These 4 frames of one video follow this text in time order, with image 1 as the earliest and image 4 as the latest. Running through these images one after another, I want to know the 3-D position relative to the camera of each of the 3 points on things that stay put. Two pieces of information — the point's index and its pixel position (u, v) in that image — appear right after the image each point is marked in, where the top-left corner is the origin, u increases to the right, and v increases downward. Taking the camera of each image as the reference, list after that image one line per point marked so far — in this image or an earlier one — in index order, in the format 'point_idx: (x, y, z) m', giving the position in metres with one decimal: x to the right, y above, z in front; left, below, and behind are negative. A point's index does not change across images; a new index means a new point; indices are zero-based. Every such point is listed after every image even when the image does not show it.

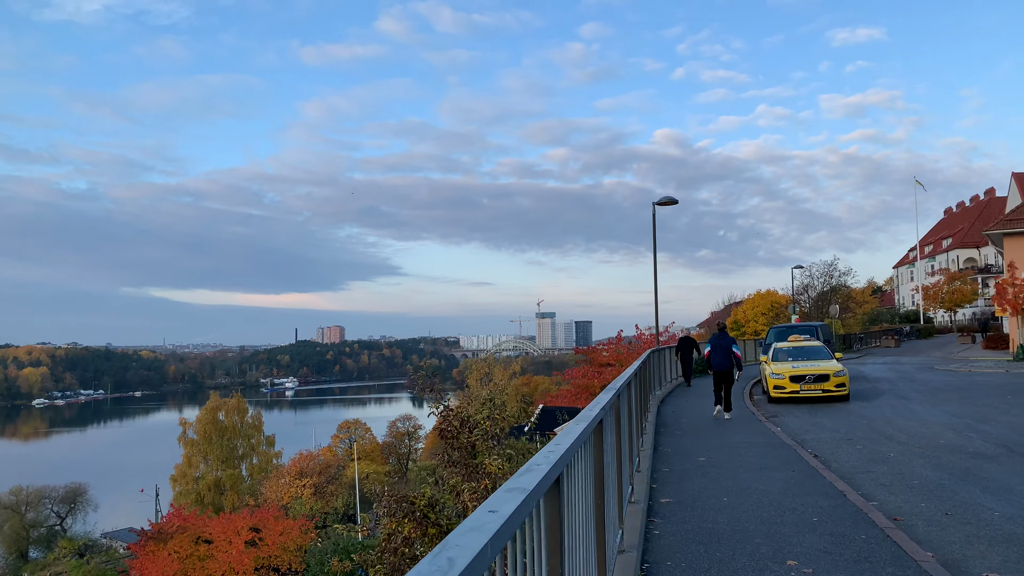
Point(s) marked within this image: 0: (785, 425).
0: (+4.8, -2.4, +12.5) m
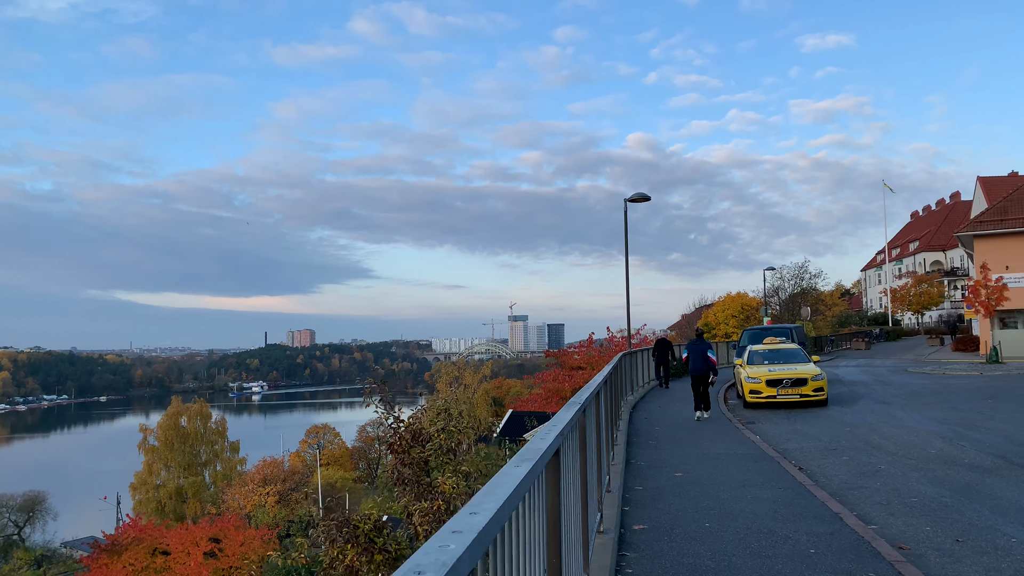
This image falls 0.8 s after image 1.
0: (+4.2, -2.4, +11.8) m
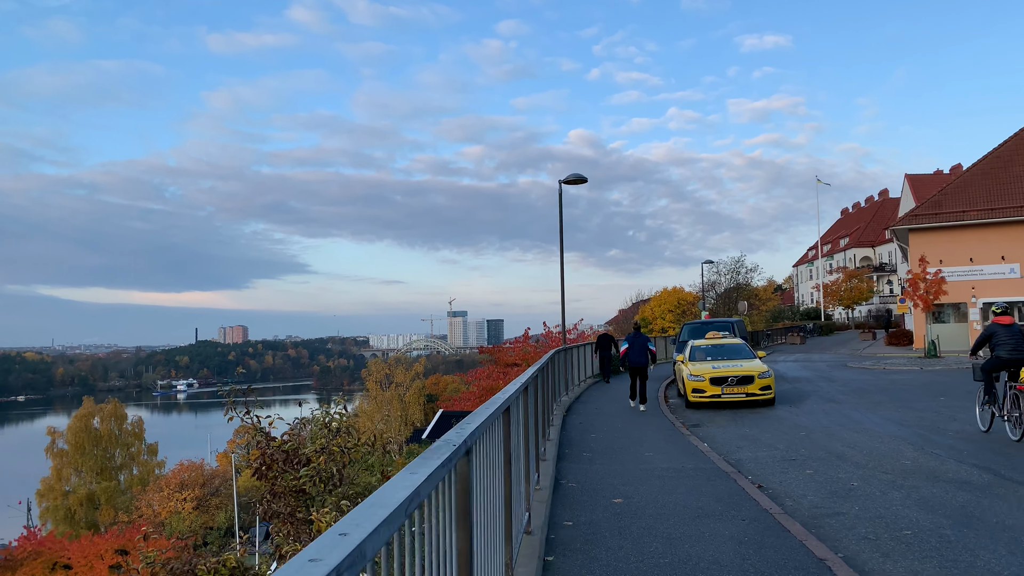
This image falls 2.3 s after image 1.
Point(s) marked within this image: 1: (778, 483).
0: (+2.9, -2.2, +10.5) m
1: (+2.6, -1.9, +7.1) m
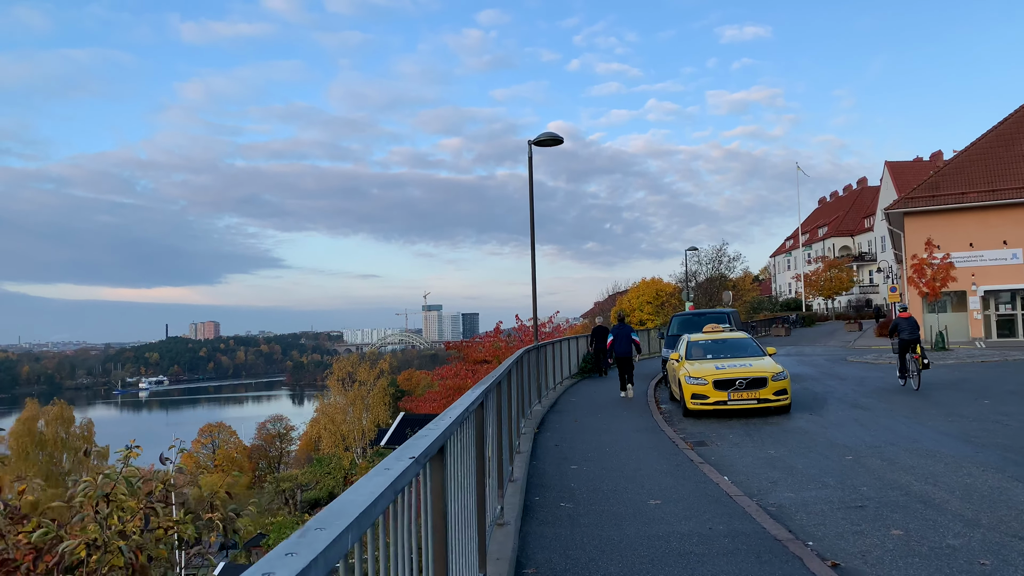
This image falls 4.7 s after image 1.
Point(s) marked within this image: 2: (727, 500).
0: (+2.4, -2.0, +8.0) m
1: (+2.2, -1.7, +4.6) m
2: (+1.8, -1.8, +6.0) m
